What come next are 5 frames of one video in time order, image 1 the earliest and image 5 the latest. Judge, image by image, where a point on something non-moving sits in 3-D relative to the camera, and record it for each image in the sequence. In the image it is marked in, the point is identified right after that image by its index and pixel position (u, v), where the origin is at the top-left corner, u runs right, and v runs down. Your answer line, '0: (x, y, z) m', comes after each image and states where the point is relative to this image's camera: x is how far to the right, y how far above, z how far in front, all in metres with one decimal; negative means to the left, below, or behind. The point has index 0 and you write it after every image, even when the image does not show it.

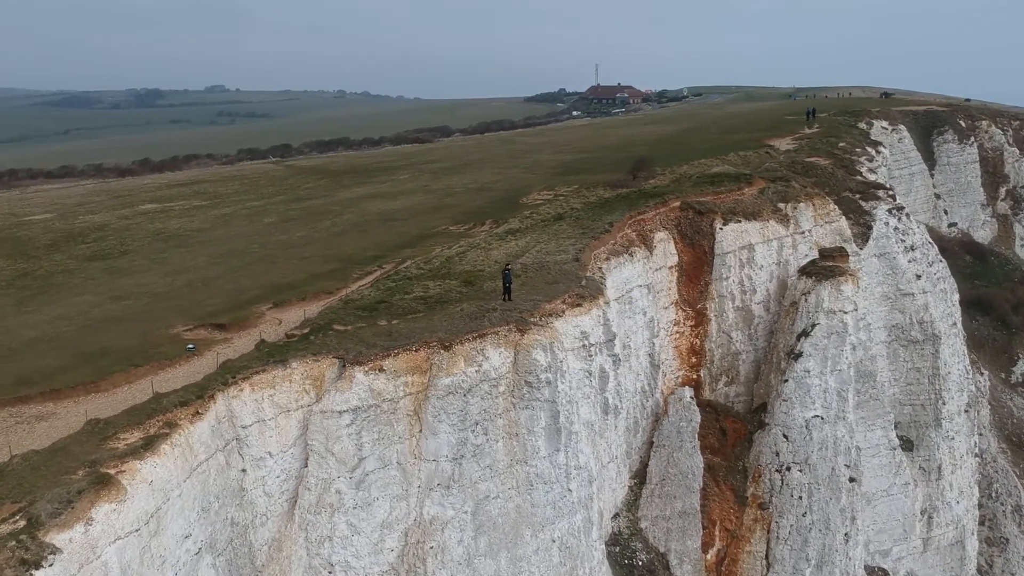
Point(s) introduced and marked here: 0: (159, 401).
0: (-4.8, -1.5, +13.0) m
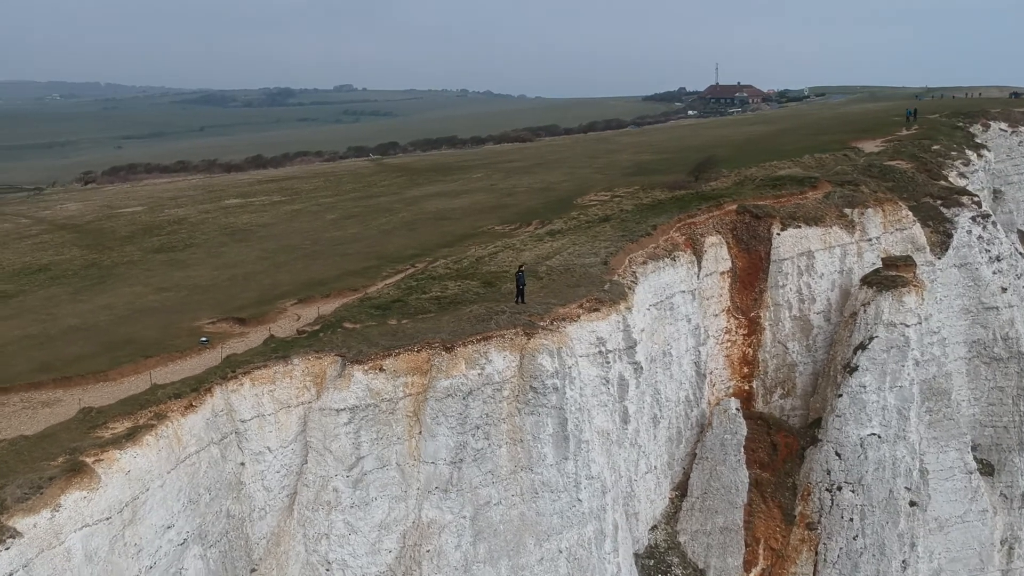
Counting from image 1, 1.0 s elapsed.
0: (-4.9, -1.4, +13.3) m
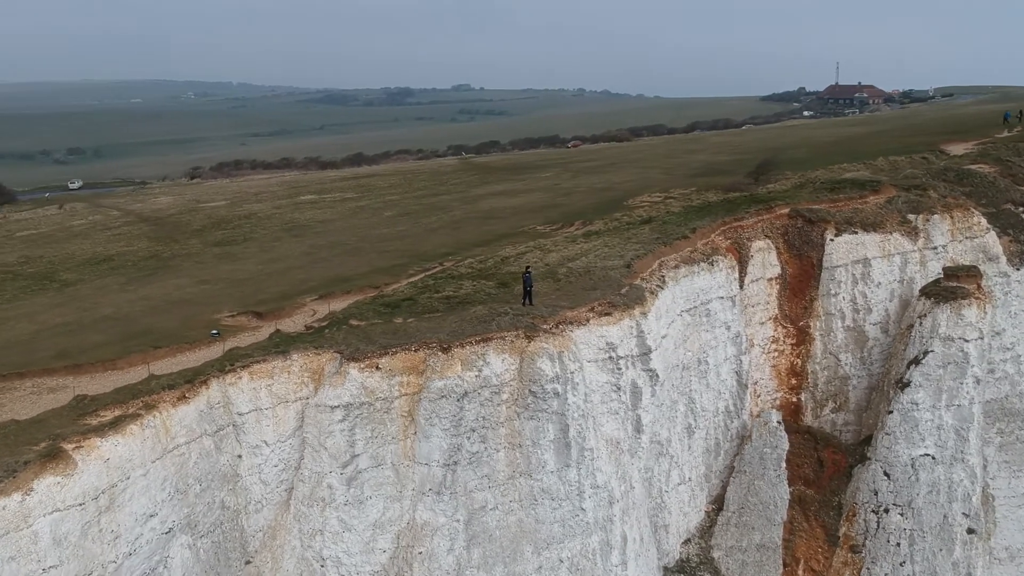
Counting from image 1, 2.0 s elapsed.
0: (-5.0, -1.3, +13.5) m
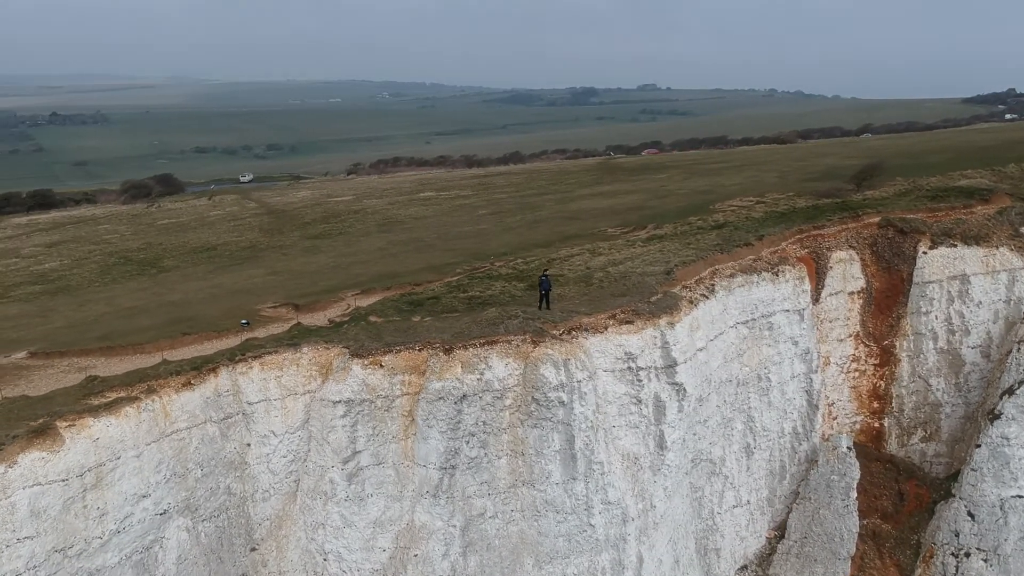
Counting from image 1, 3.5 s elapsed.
0: (-5.1, -1.2, +14.0) m
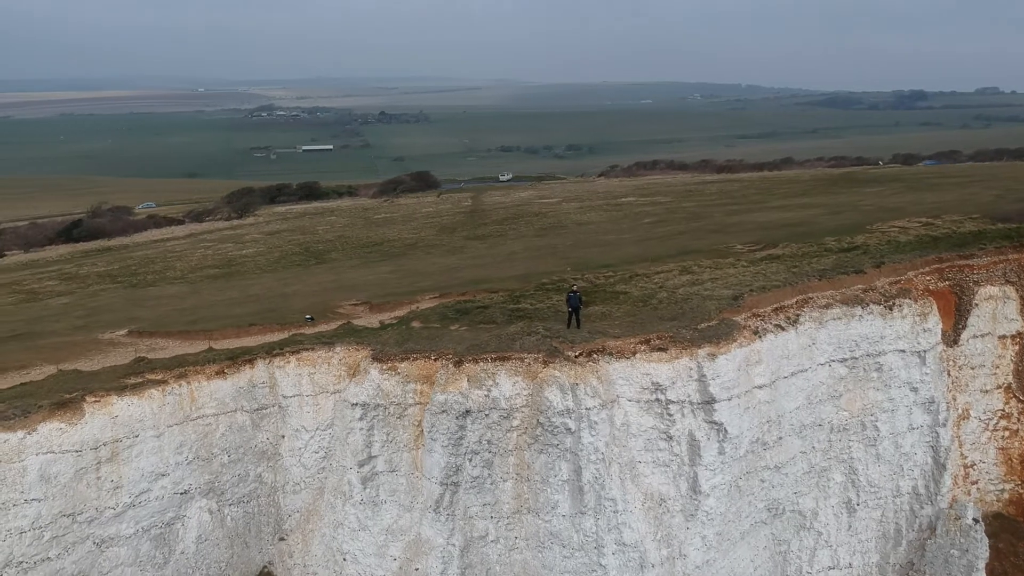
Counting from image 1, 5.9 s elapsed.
0: (-4.7, -1.0, +14.8) m
